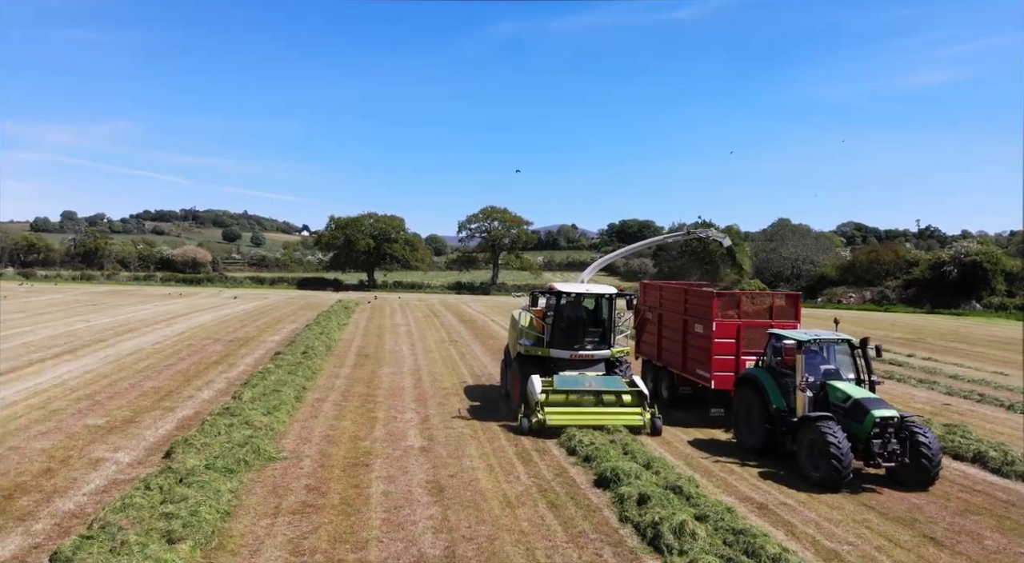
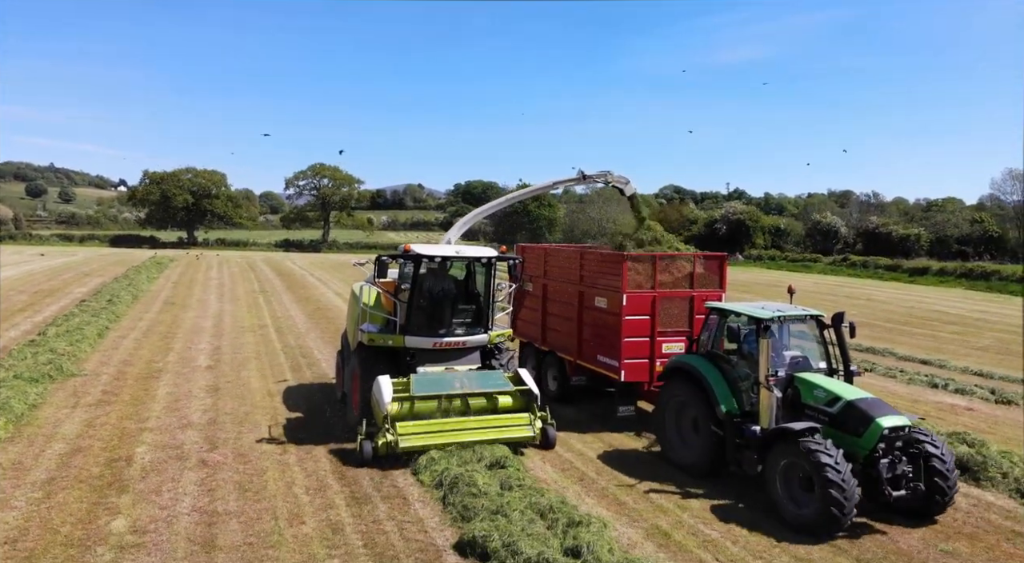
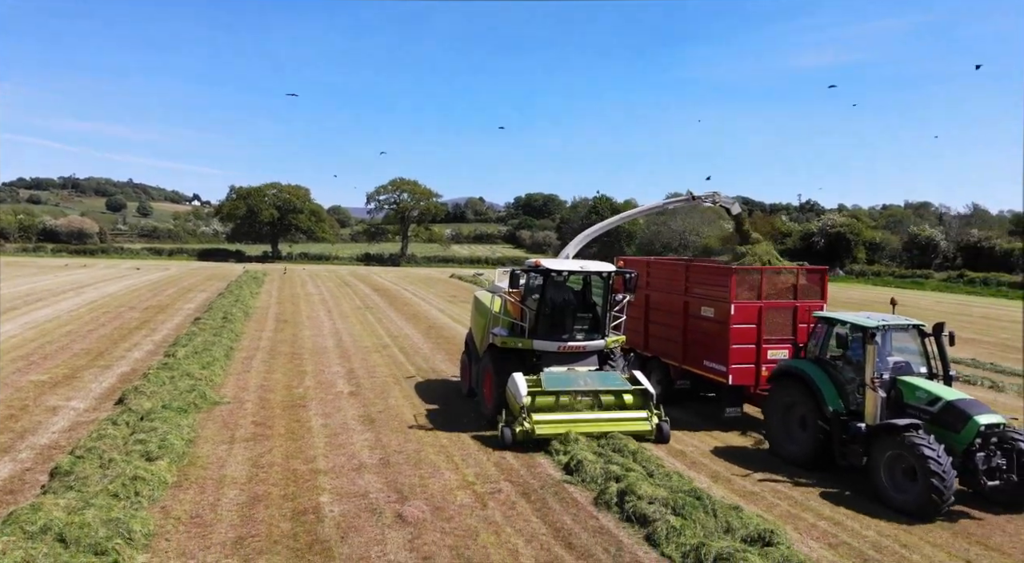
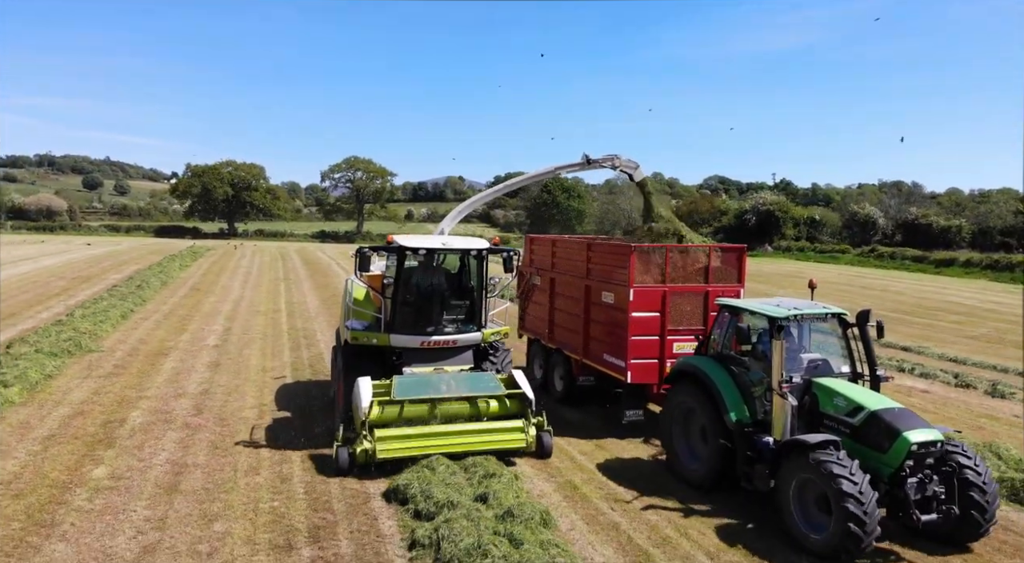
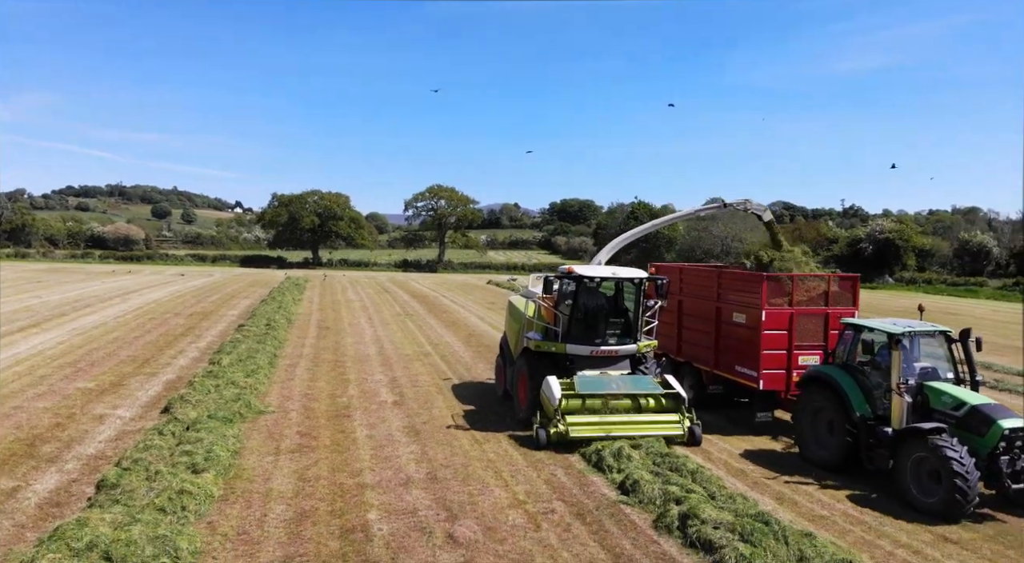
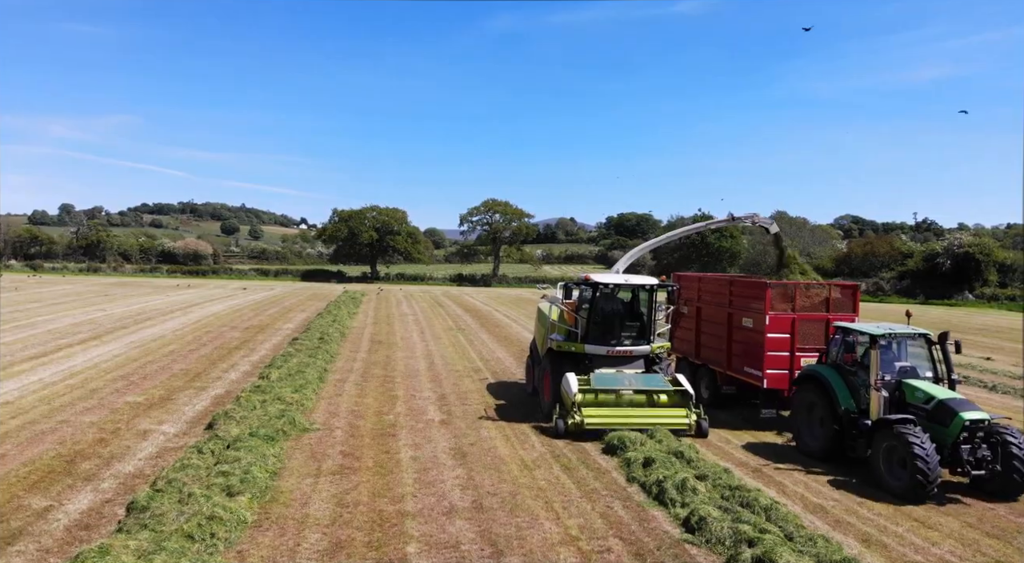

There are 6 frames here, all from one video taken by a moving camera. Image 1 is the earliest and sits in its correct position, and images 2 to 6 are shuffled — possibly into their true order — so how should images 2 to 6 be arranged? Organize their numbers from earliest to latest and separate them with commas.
6, 5, 3, 2, 4
